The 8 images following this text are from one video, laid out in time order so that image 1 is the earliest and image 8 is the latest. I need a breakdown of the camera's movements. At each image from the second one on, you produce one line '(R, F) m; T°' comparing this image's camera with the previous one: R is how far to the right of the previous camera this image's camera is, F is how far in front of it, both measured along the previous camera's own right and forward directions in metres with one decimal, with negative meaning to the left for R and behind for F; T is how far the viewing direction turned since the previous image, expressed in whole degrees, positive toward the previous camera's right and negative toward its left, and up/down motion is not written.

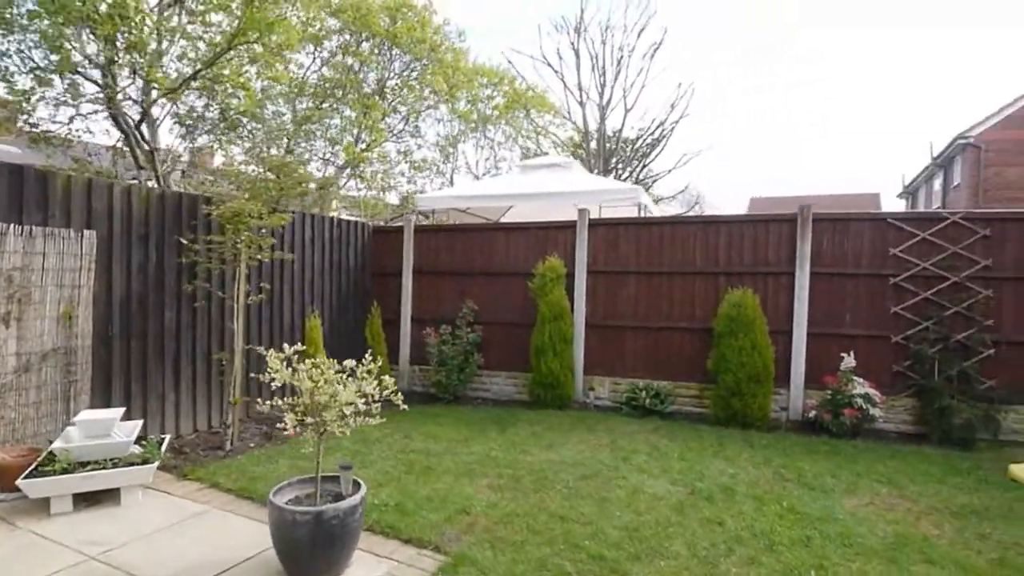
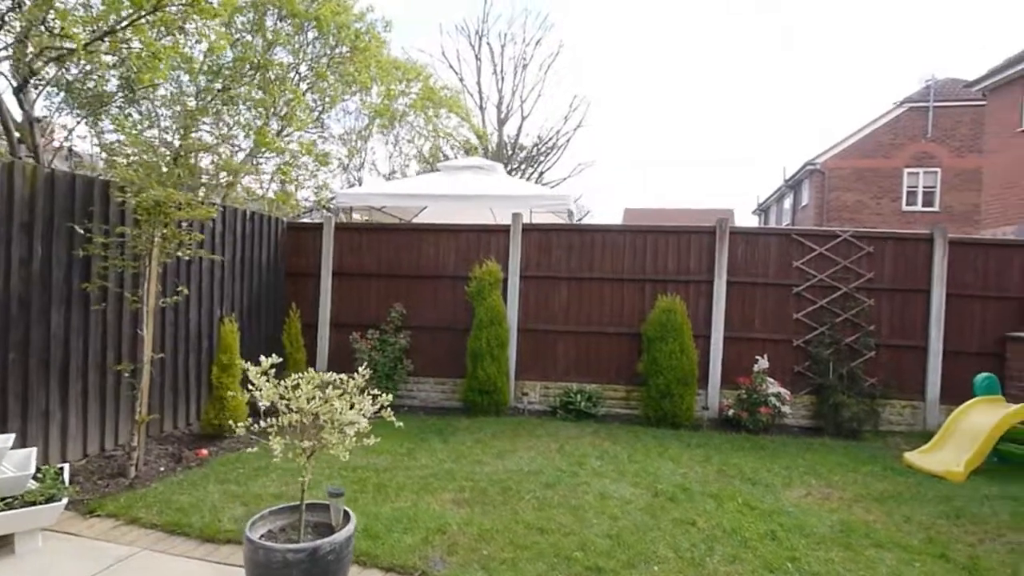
(-0.6, +0.2) m; +12°
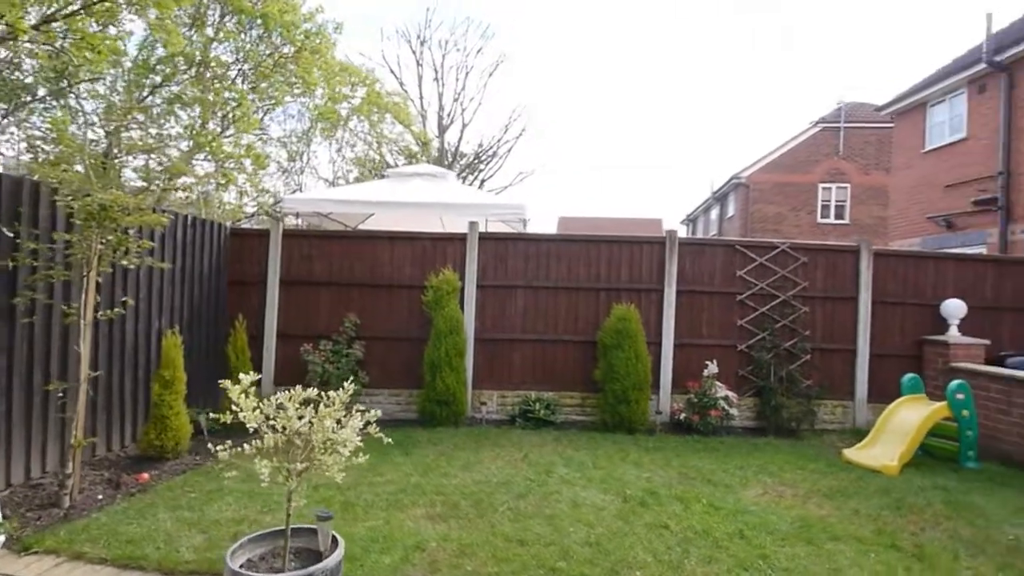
(-0.3, 0.0) m; +7°
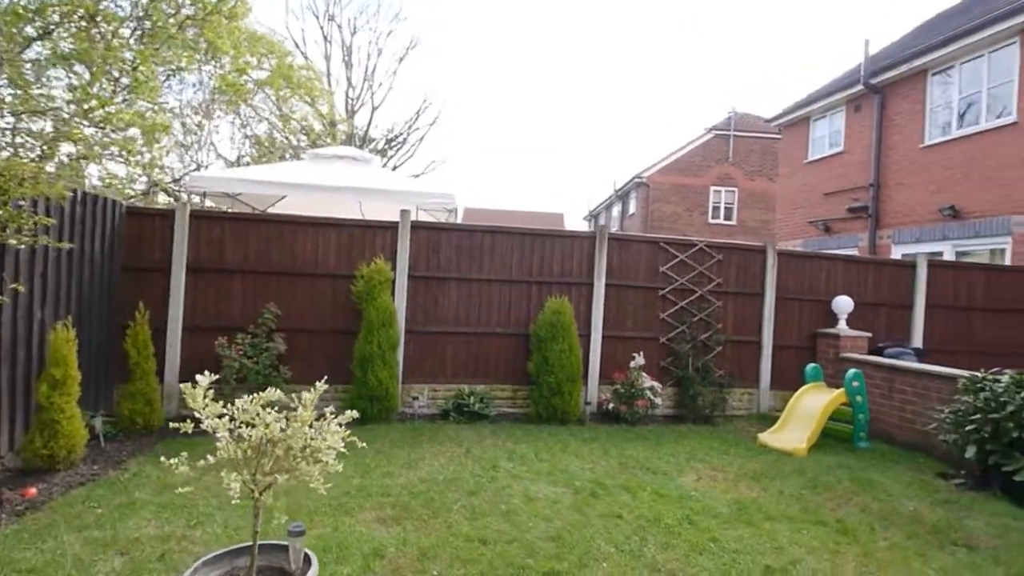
(-0.4, +0.1) m; +10°
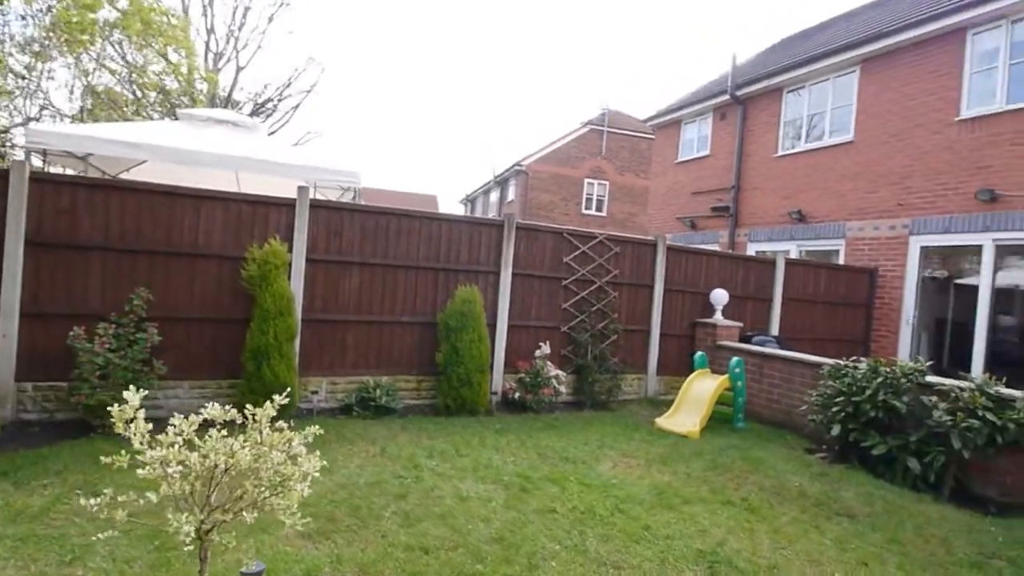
(-0.5, +0.2) m; +13°
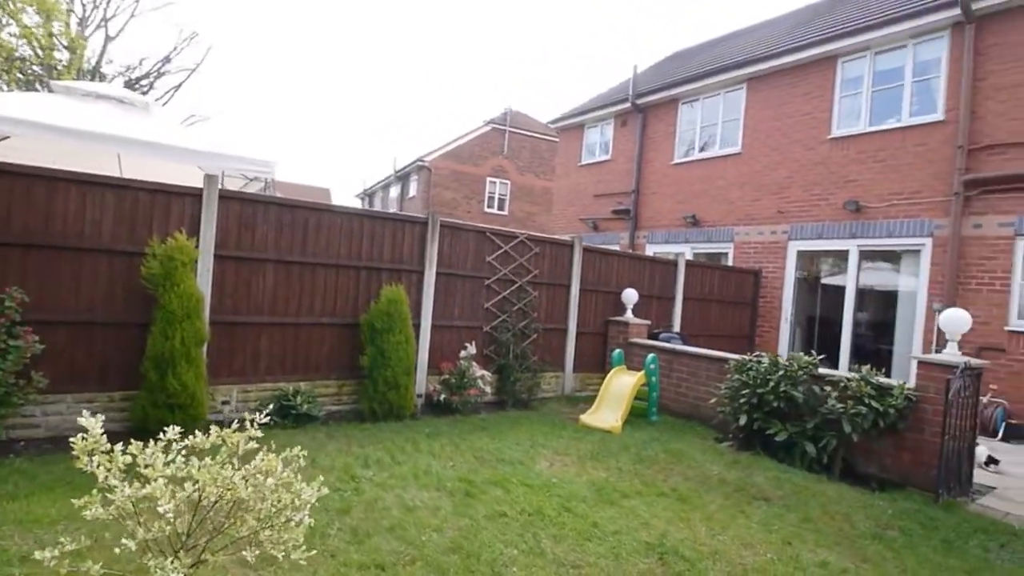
(-0.4, +0.1) m; +11°
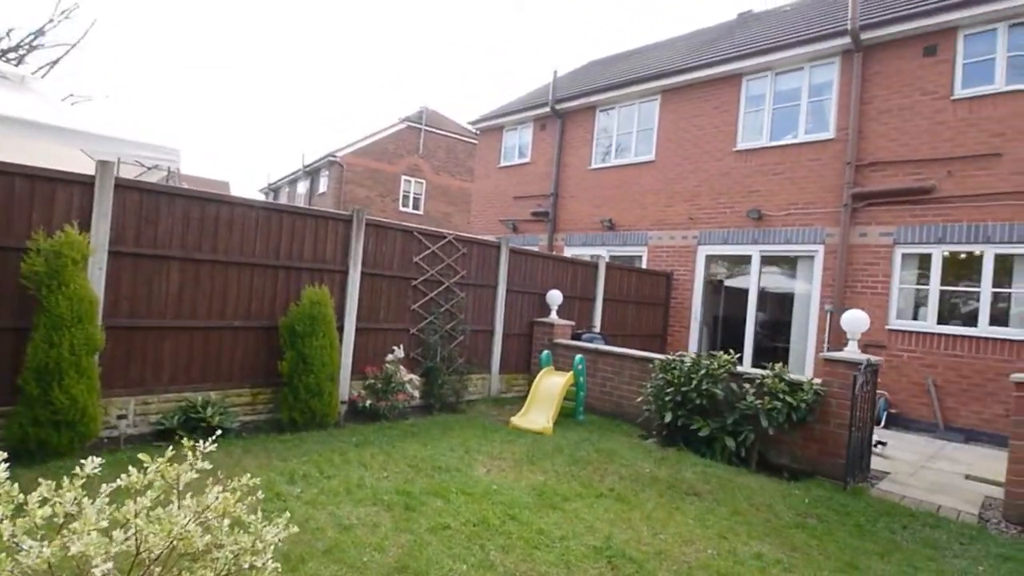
(-0.2, +0.1) m; +9°
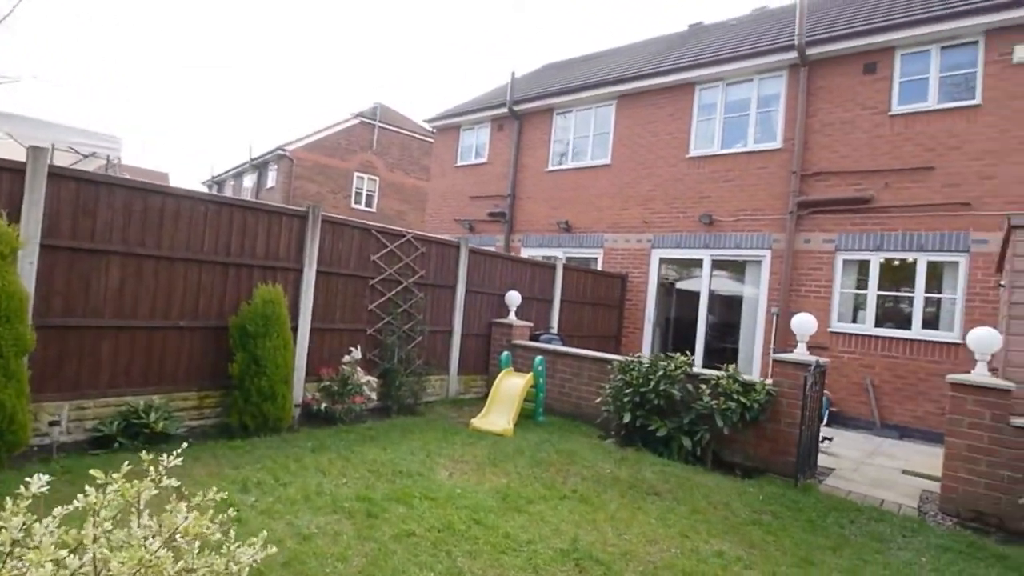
(-0.1, +0.1) m; +5°
